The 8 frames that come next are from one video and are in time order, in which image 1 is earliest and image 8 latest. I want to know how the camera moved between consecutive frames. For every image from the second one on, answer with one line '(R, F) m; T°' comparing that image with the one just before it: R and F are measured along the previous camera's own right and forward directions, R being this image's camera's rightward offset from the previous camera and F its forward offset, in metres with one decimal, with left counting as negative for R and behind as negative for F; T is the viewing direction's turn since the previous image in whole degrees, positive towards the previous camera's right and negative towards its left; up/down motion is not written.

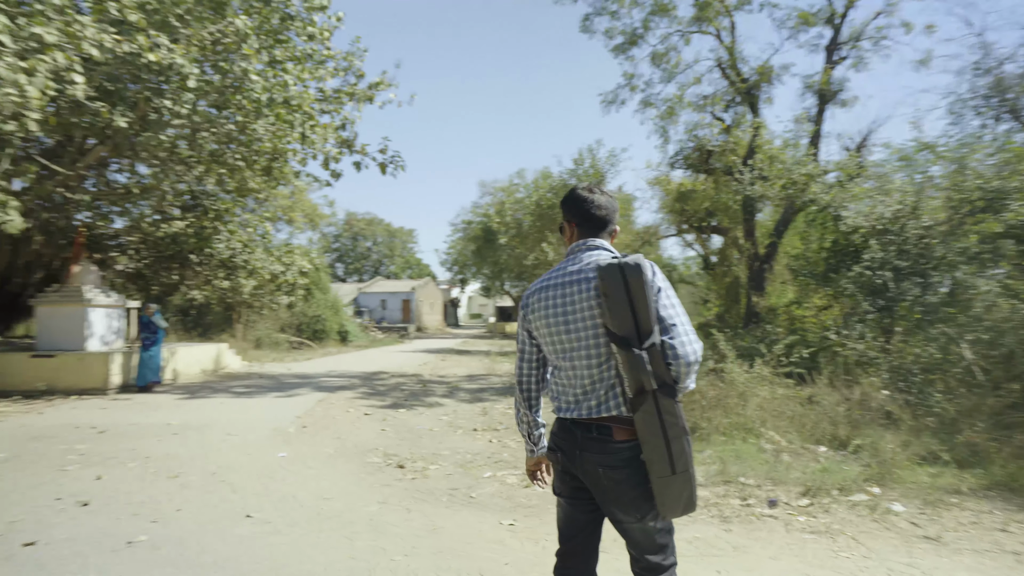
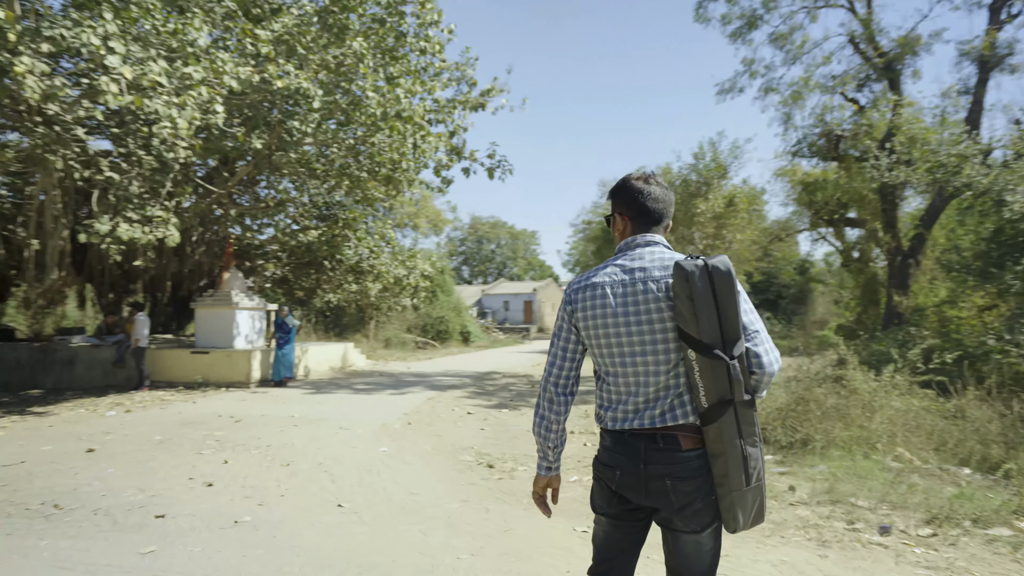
(+0.5, +0.1) m; -12°
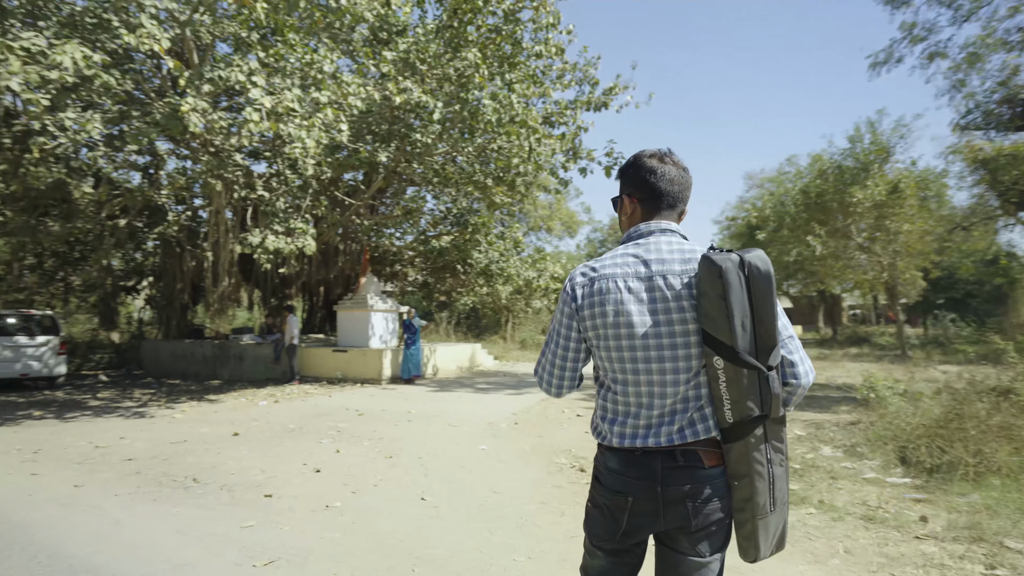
(+0.7, +0.2) m; -14°
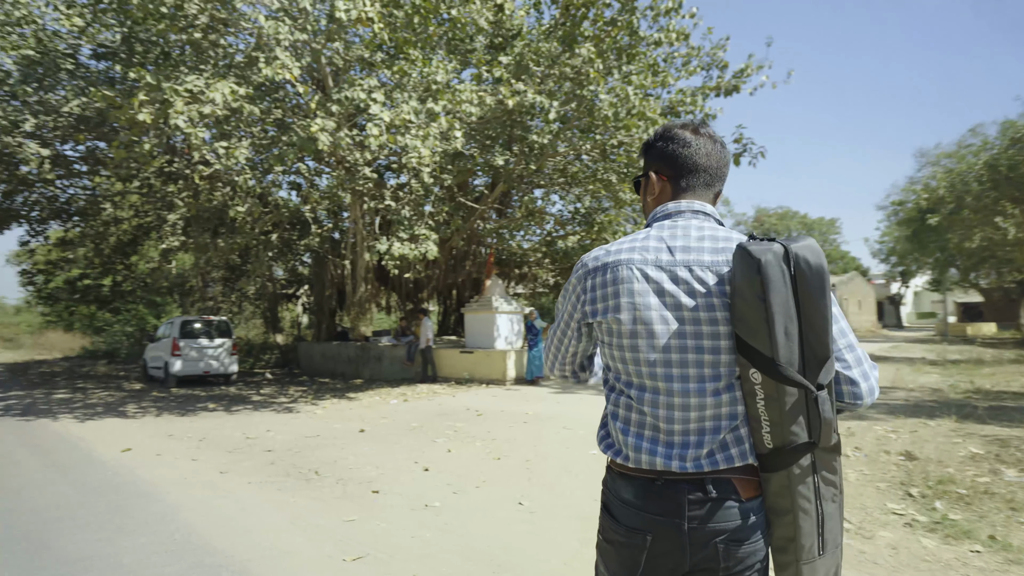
(+0.4, +0.3) m; -14°
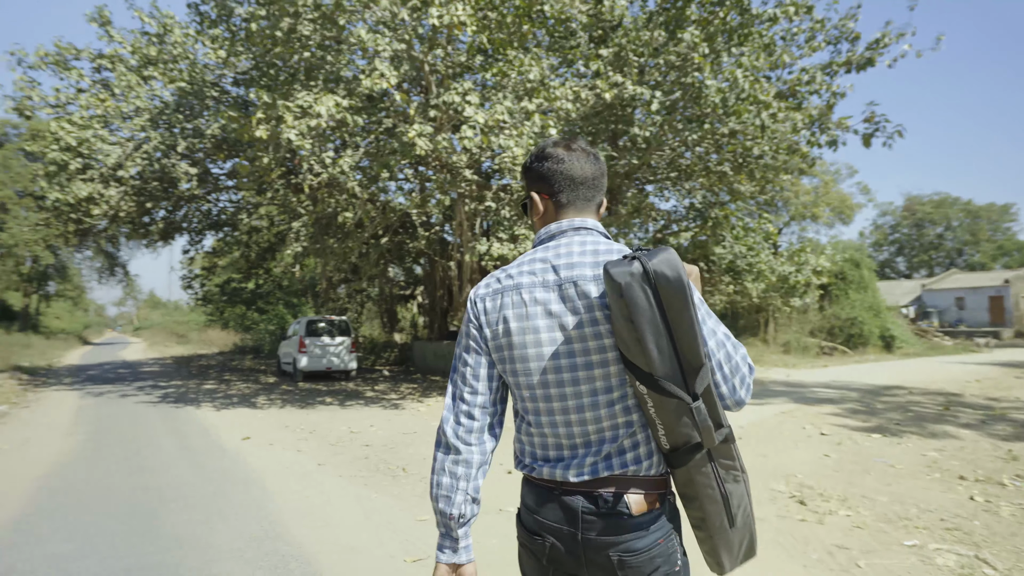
(+0.4, +0.2) m; -12°
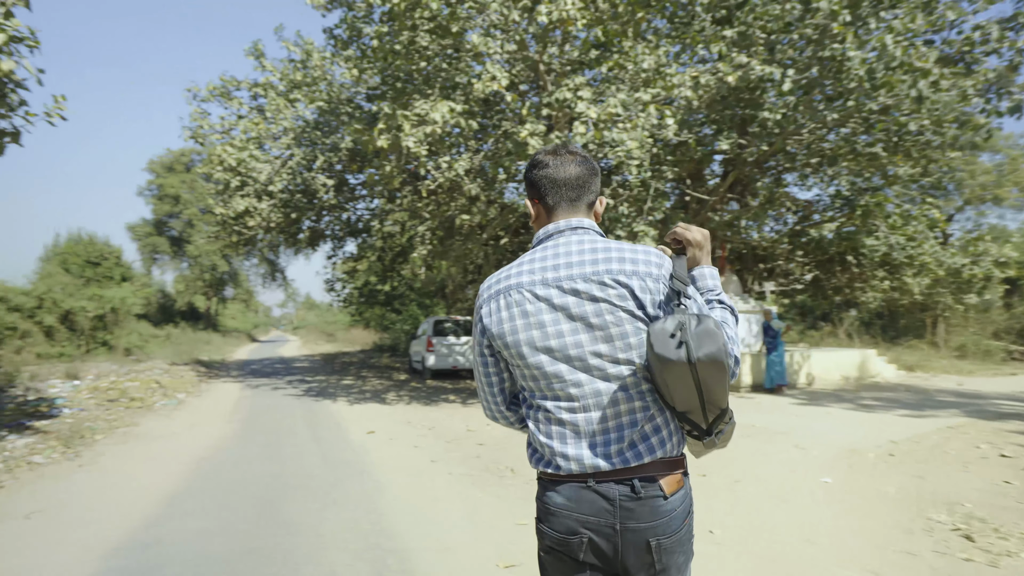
(+0.2, +0.2) m; -13°
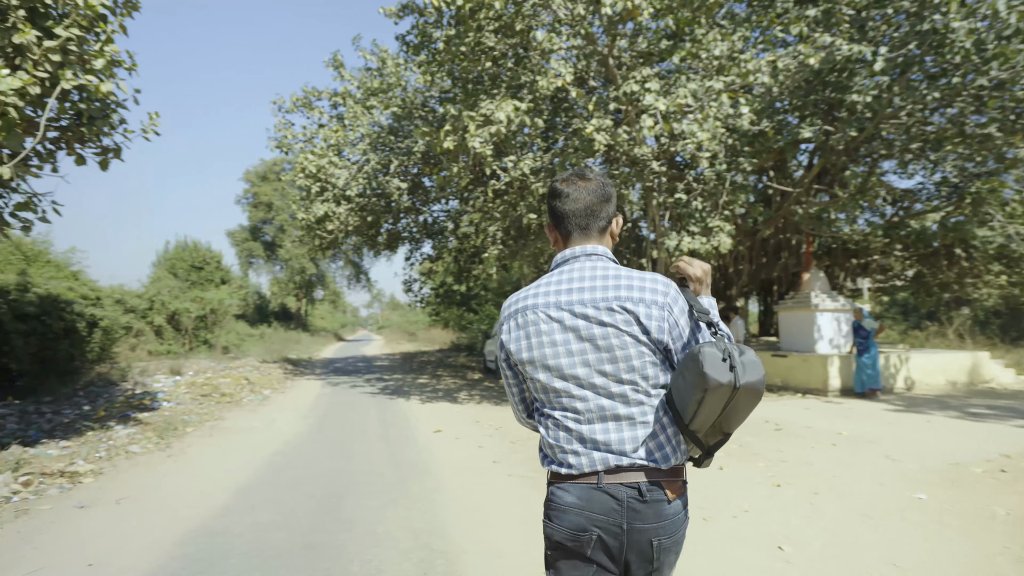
(+0.2, +0.1) m; -8°
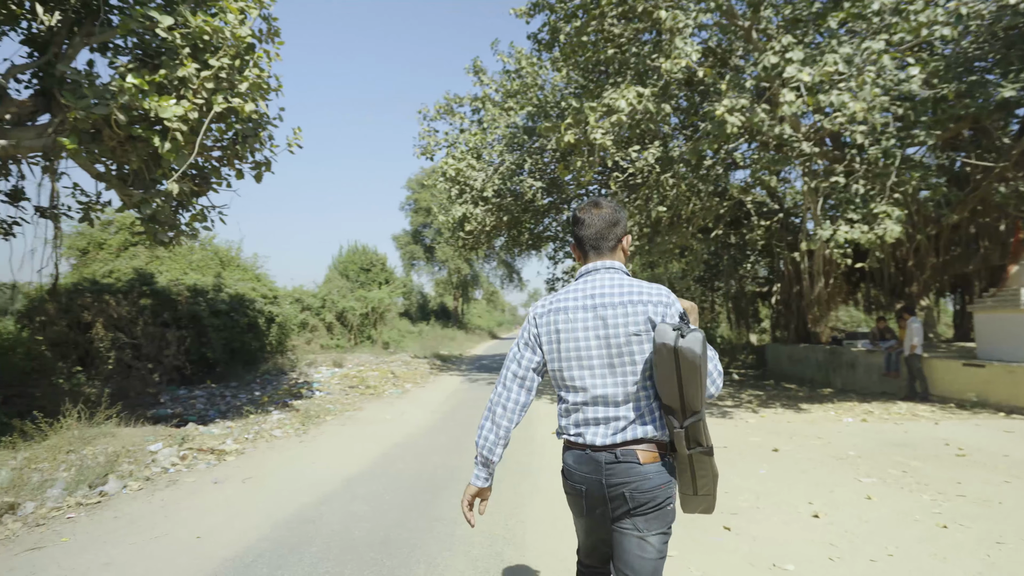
(+0.6, +0.4) m; -15°
